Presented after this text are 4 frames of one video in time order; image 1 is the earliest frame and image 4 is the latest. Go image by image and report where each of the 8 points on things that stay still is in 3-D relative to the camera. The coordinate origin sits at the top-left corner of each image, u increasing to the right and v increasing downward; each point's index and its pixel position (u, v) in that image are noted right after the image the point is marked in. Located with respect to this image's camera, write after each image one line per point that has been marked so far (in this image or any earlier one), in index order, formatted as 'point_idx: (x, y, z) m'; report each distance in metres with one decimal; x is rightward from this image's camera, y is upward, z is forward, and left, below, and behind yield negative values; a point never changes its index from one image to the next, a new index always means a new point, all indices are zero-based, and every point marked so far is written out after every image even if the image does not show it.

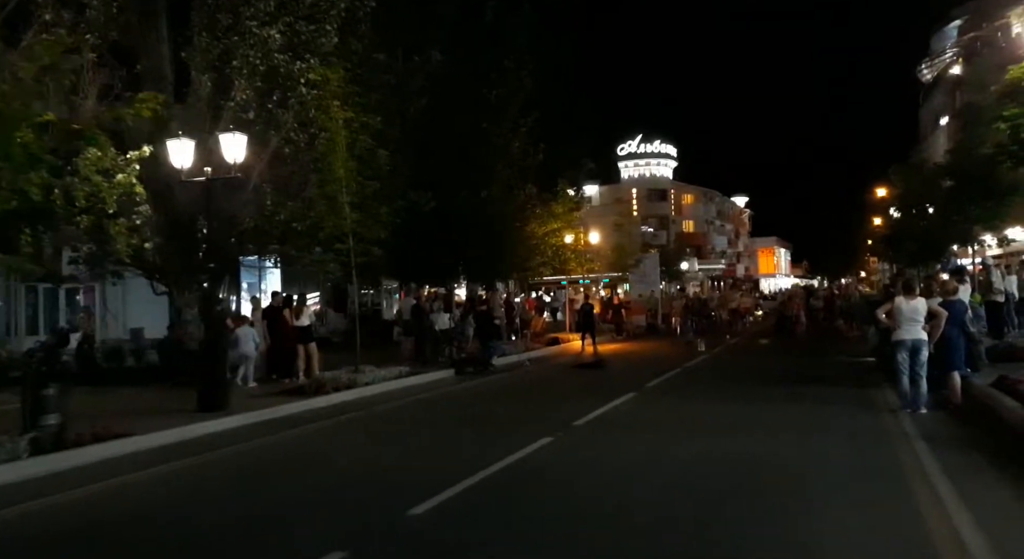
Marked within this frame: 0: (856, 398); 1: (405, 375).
0: (+6.3, -2.3, +14.4) m
1: (-2.7, -2.4, +19.2) m
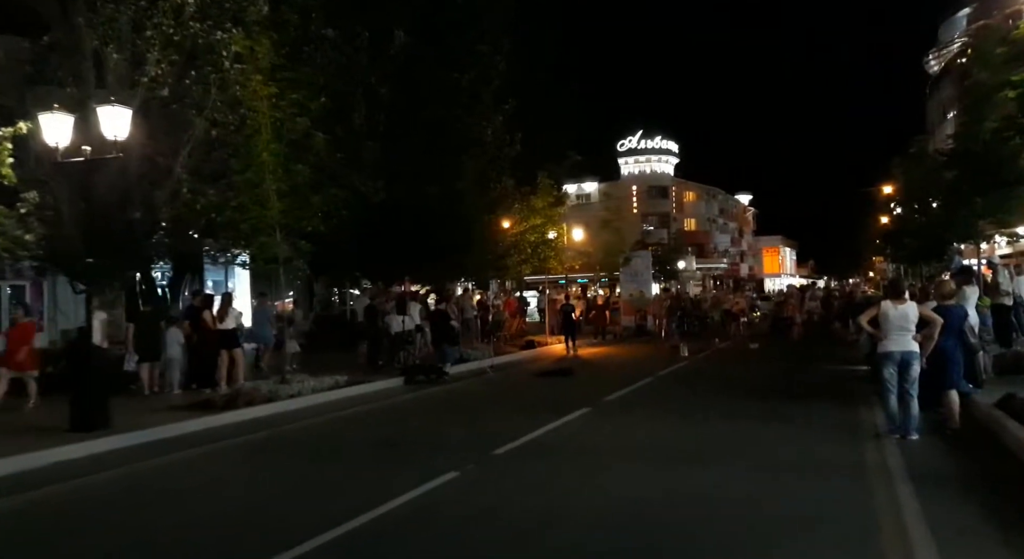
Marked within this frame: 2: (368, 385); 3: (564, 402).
0: (+5.2, -2.3, +12.4) m
1: (-3.8, -2.4, +17.3) m
2: (-3.3, -2.5, +17.8) m
3: (+0.9, -2.7, +16.1) m
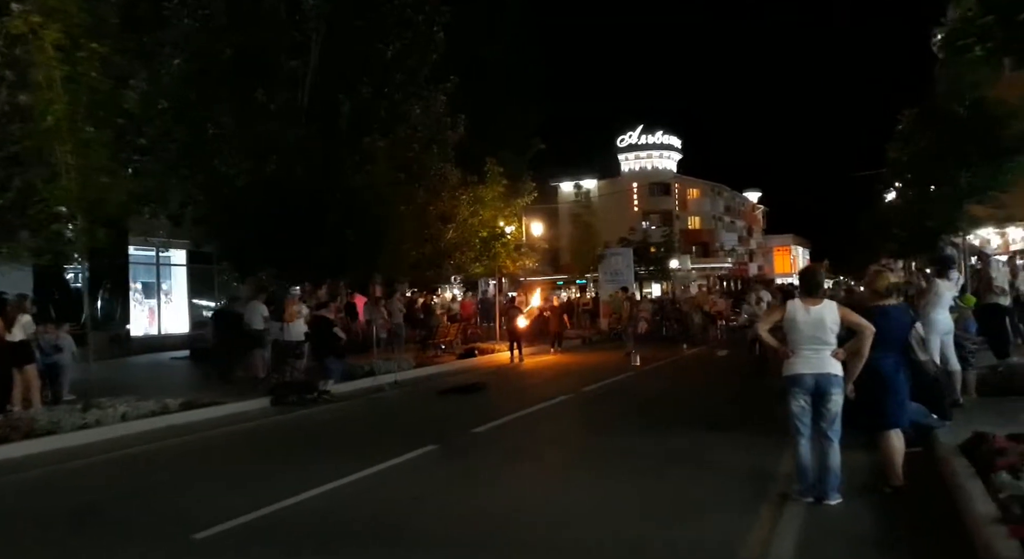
0: (+2.7, -2.2, +9.0) m
1: (-6.2, -2.4, +14.1) m
2: (-5.7, -2.5, +14.6) m
3: (-1.5, -2.6, +12.8) m
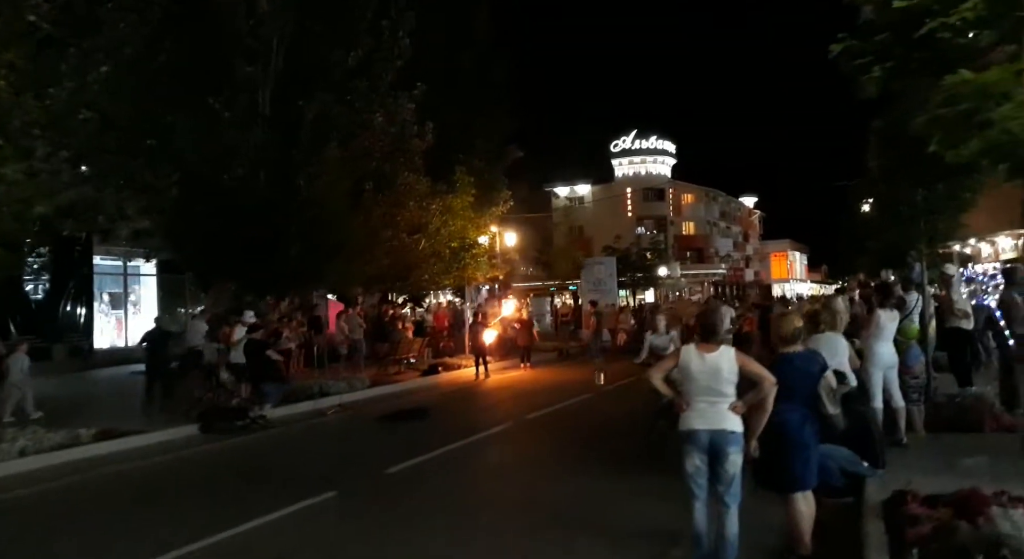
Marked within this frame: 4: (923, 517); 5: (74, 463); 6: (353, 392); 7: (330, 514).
0: (+1.5, -2.6, +8.3) m
1: (-7.3, -2.8, +13.3) m
2: (-6.8, -2.9, +13.8) m
3: (-2.7, -3.0, +12.0) m
4: (+3.3, -1.9, +6.1) m
5: (-7.1, -3.0, +12.5) m
6: (-4.0, -2.8, +19.5) m
7: (-2.2, -2.9, +9.5) m
